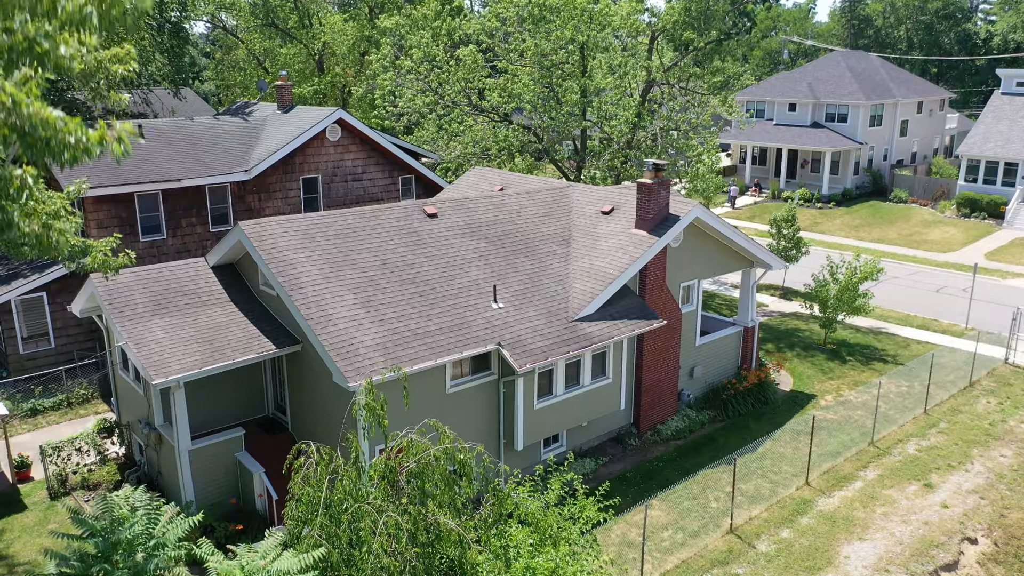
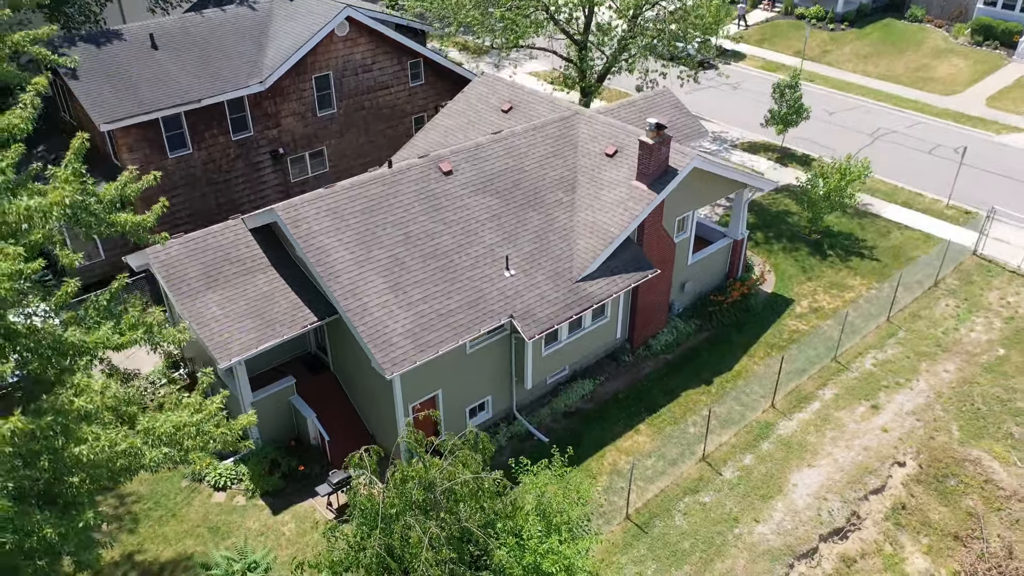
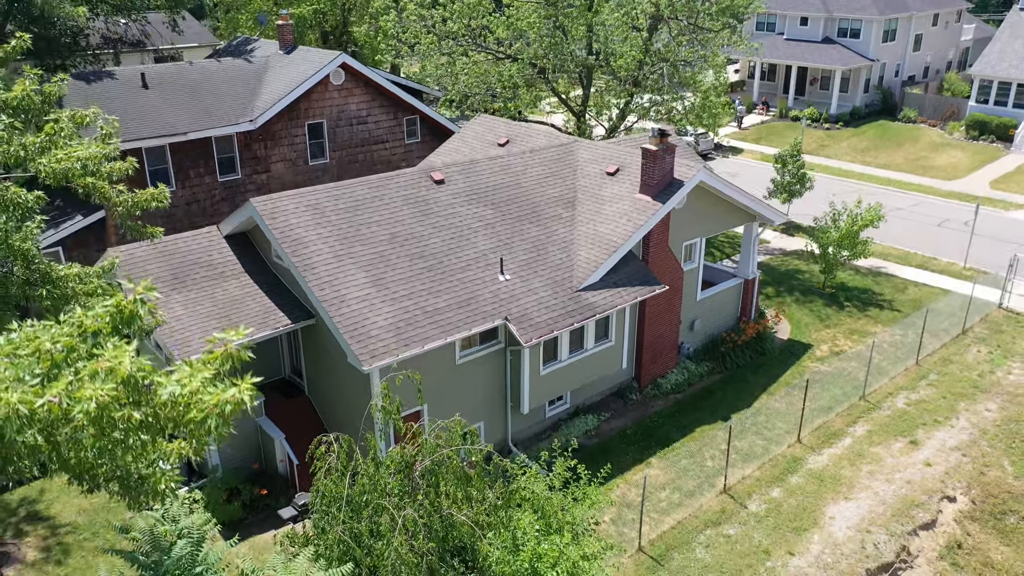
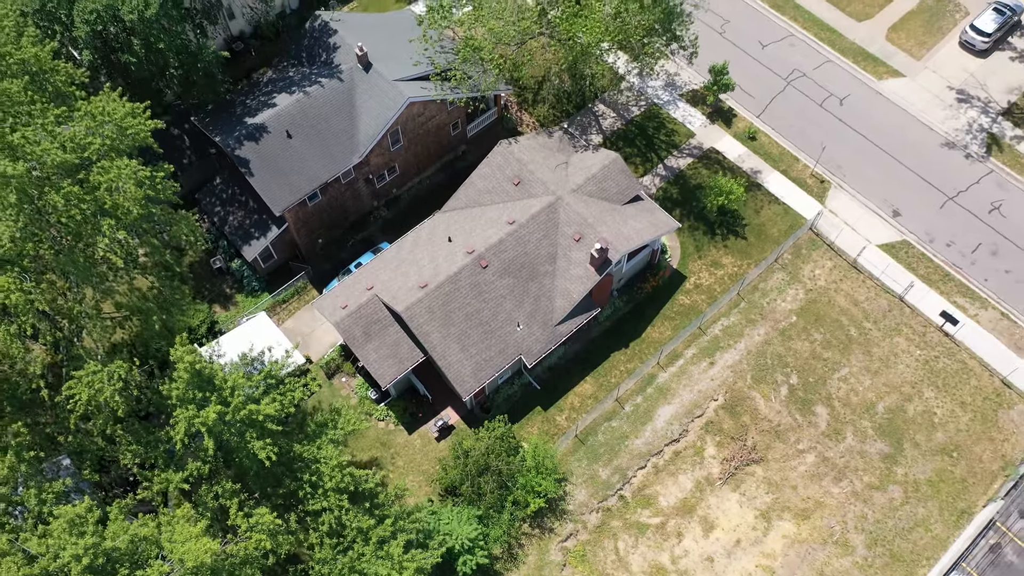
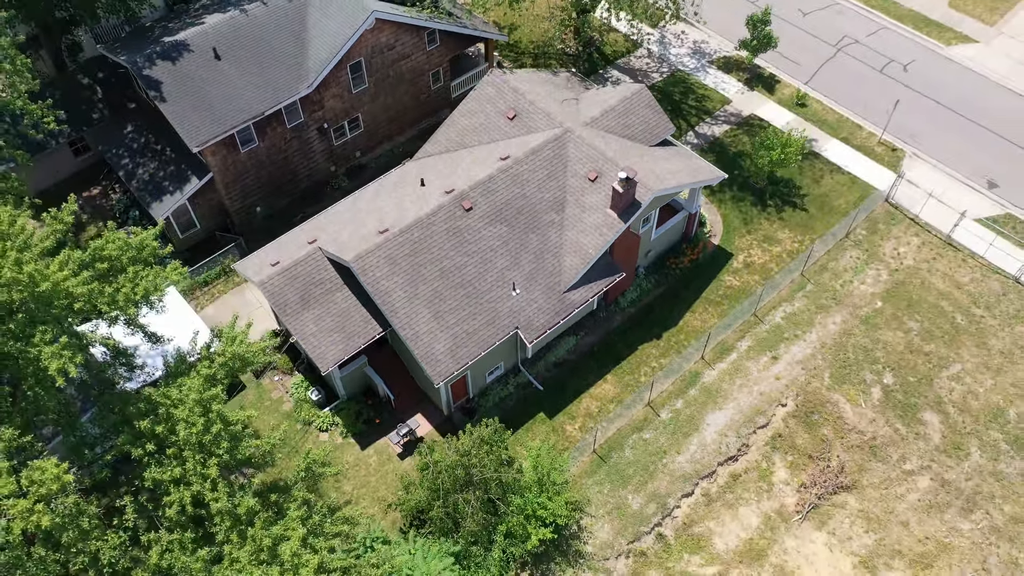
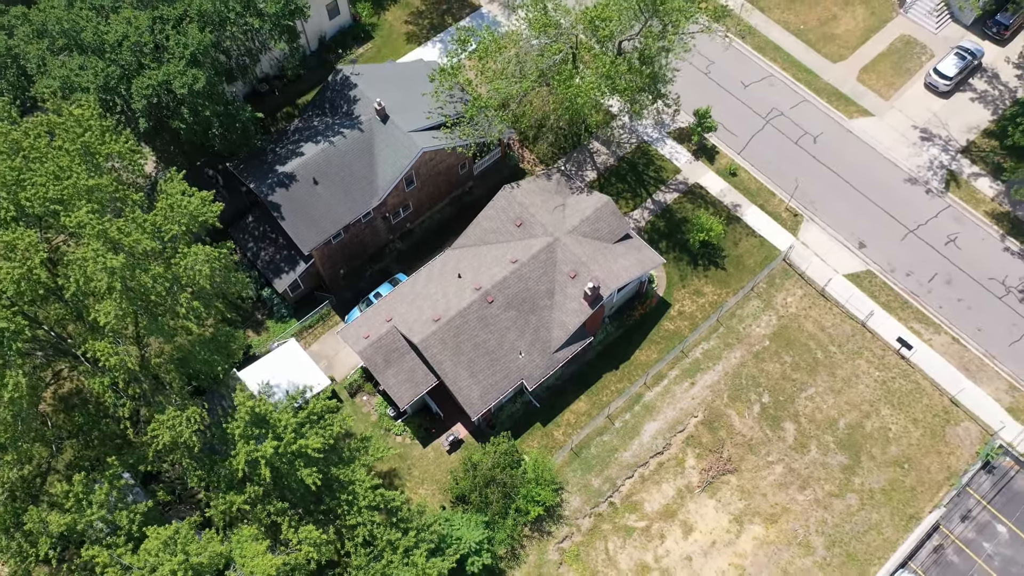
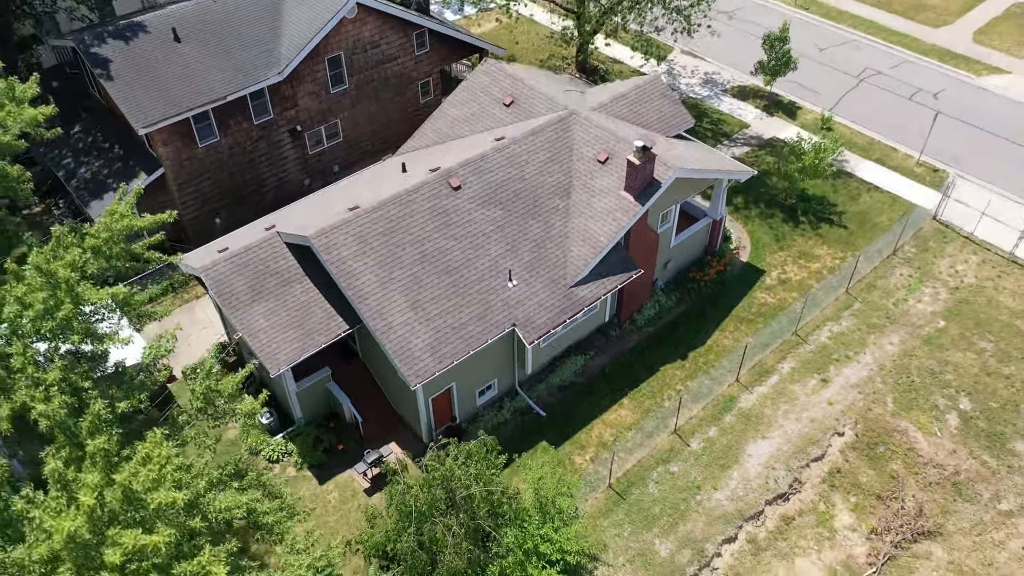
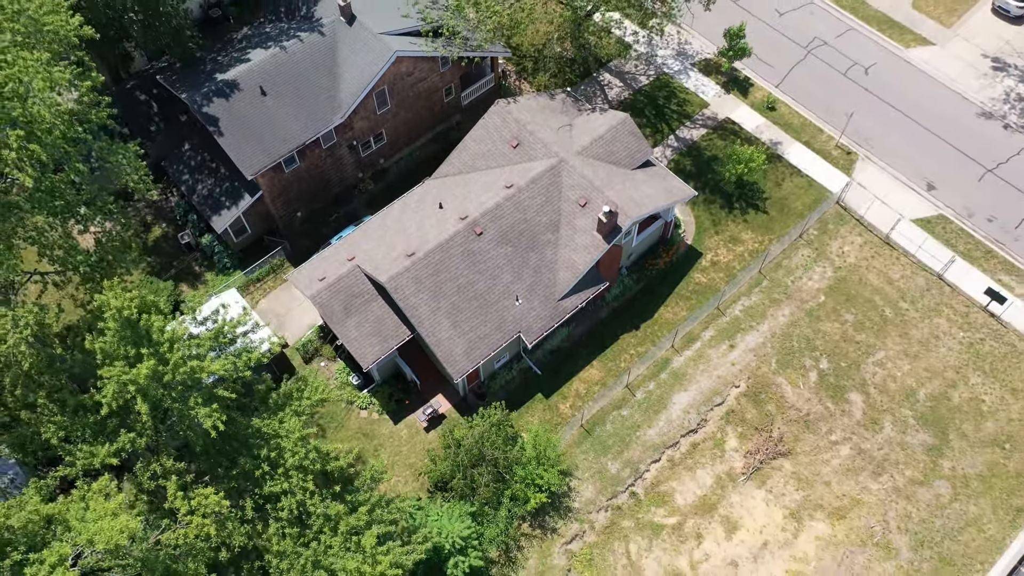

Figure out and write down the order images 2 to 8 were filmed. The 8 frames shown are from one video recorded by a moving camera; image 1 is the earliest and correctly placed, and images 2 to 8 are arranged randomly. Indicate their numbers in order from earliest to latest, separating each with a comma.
3, 2, 7, 5, 8, 4, 6
